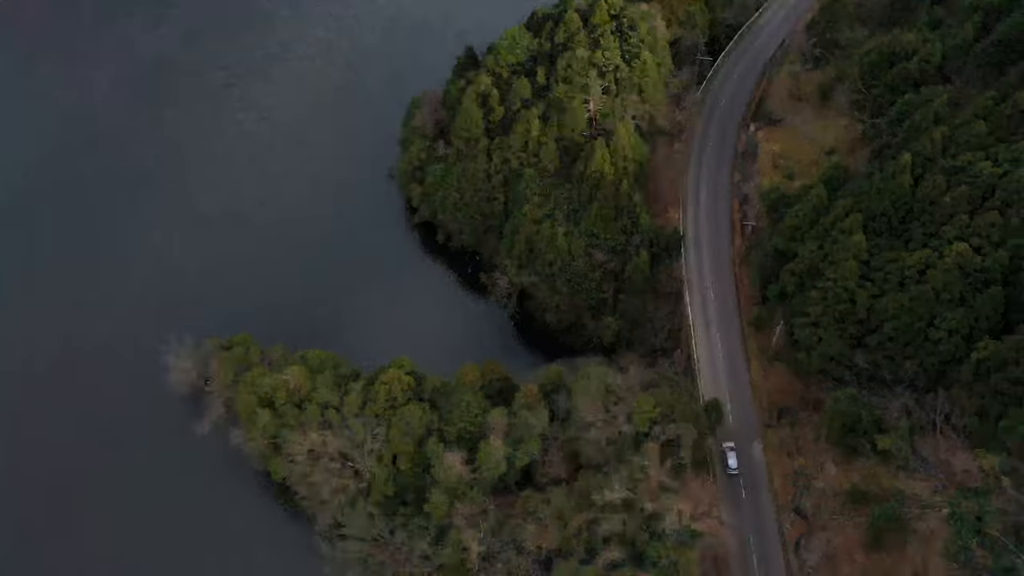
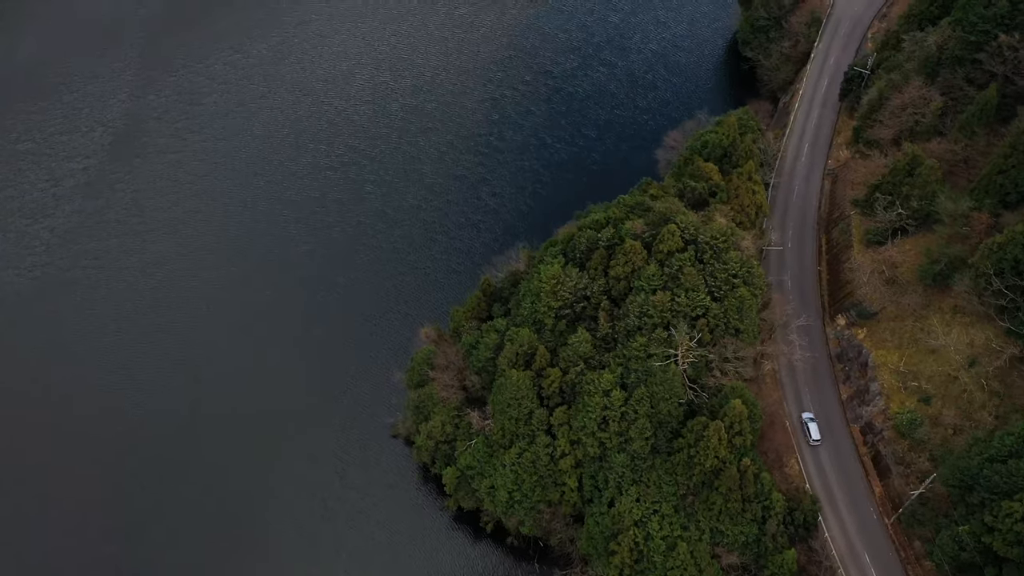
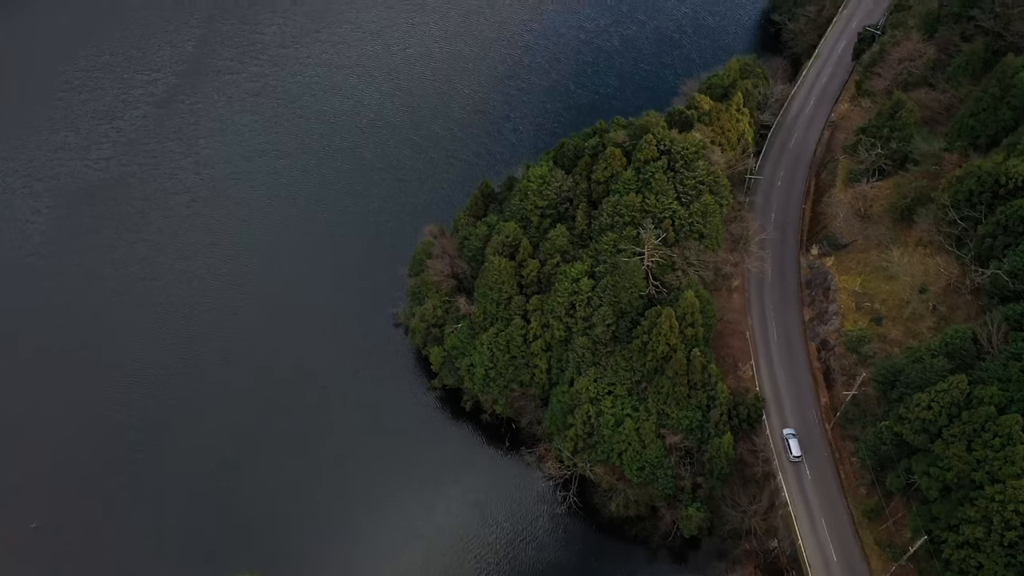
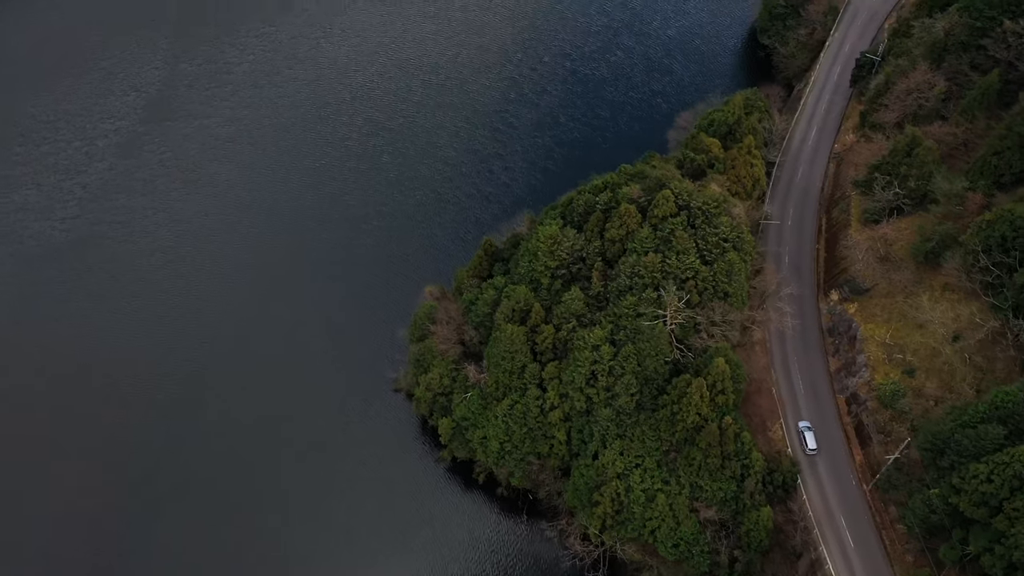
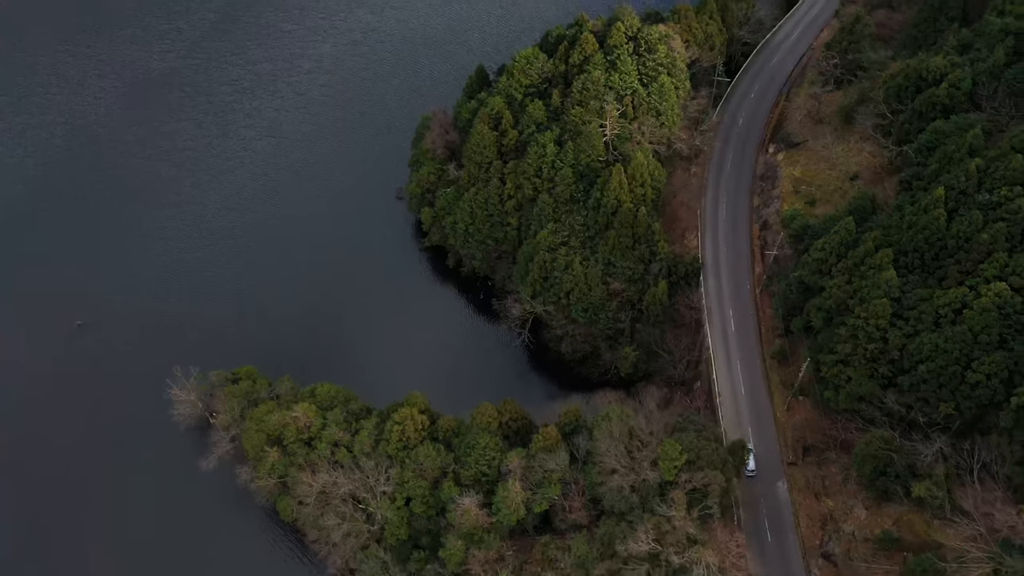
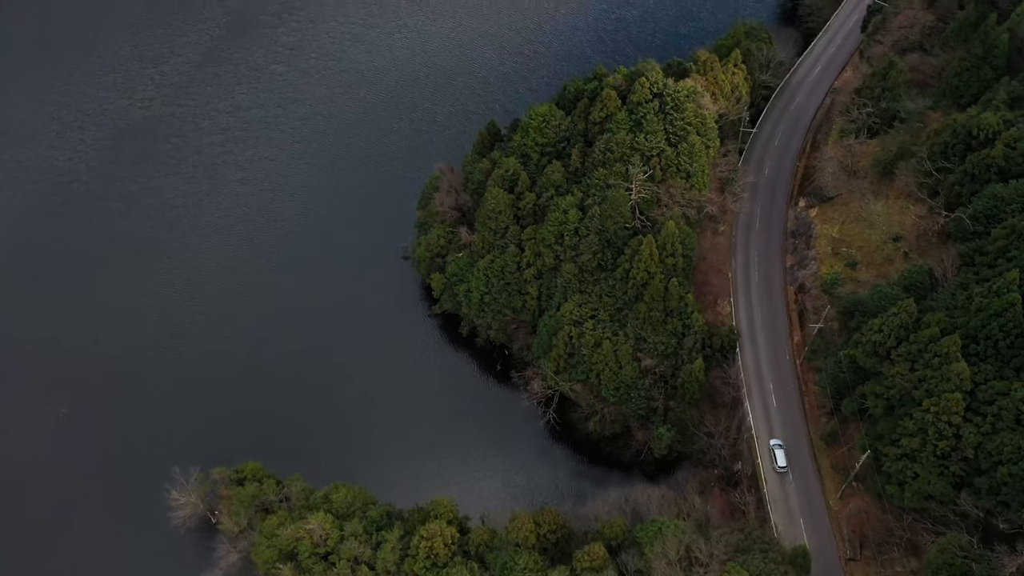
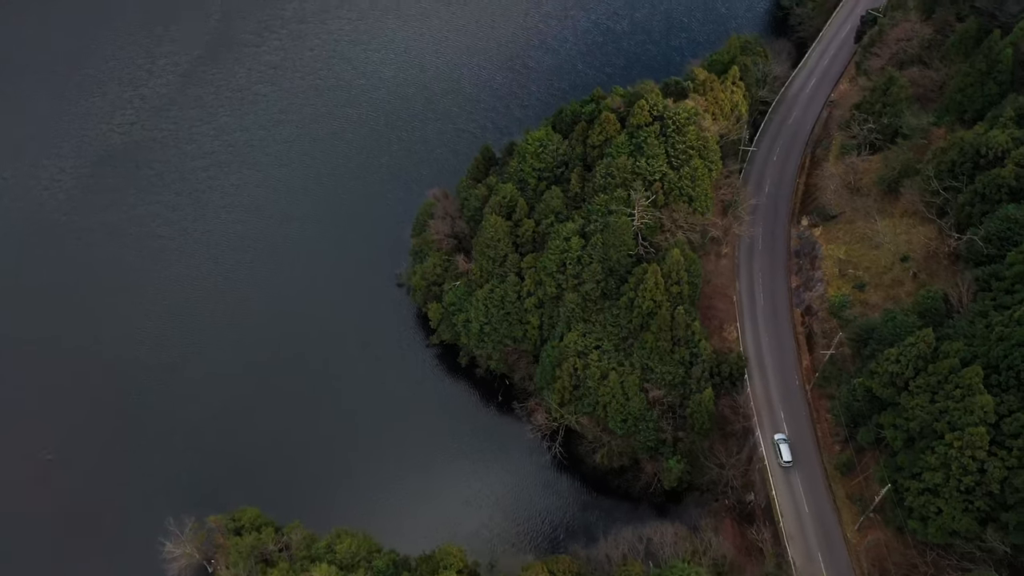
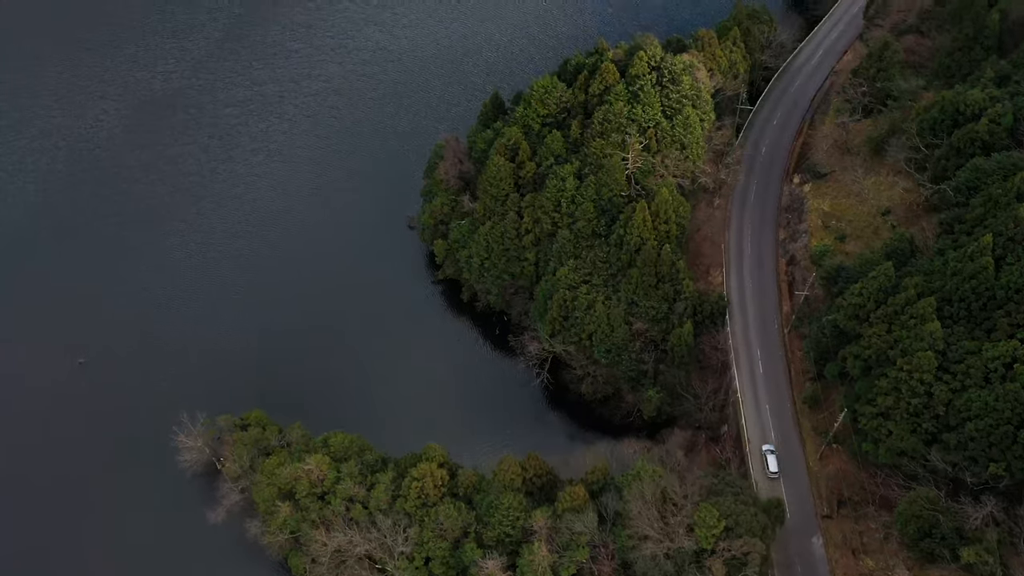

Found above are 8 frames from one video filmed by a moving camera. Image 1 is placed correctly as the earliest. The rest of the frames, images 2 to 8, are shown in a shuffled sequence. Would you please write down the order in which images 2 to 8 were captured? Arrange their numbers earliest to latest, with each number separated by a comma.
5, 8, 6, 7, 3, 4, 2
